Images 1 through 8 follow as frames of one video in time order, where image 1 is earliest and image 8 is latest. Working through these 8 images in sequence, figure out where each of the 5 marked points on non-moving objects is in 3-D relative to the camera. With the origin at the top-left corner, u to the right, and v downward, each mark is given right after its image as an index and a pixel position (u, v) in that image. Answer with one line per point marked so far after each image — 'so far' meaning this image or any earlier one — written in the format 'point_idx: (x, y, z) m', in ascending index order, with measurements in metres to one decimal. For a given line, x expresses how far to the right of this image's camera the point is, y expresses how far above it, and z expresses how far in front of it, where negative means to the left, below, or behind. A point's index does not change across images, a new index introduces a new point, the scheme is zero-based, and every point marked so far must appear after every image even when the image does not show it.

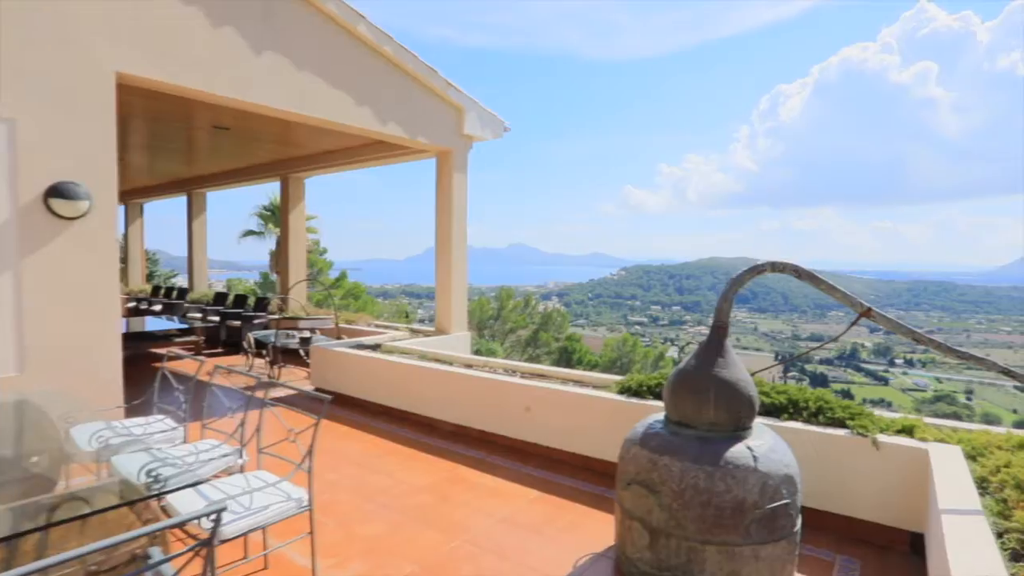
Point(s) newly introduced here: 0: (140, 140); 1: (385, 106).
0: (-5.5, +2.1, +7.7) m
1: (-1.2, +1.7, +5.0) m
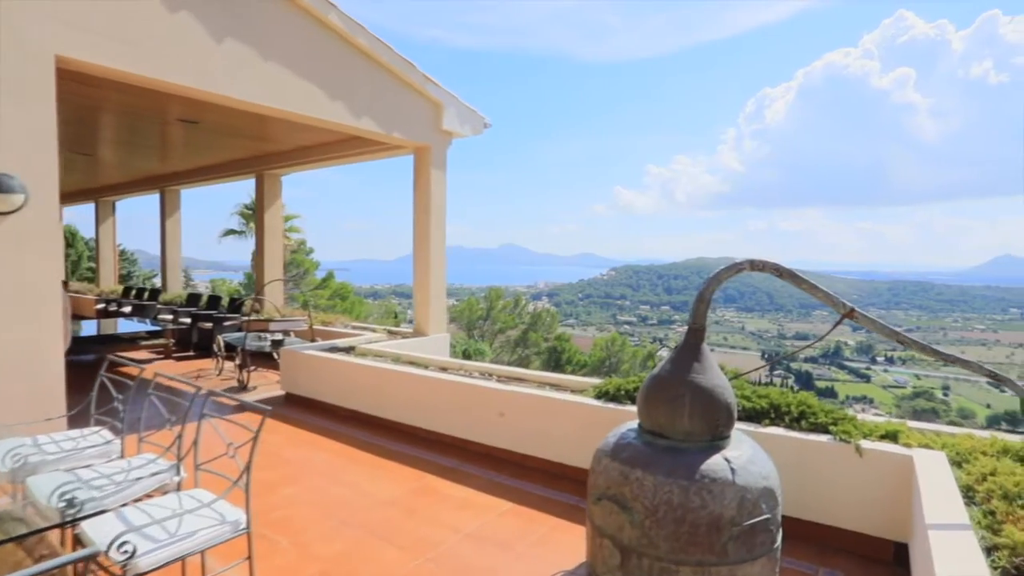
0: (-5.7, +2.1, +7.4) m
1: (-1.4, +1.7, +4.8) m
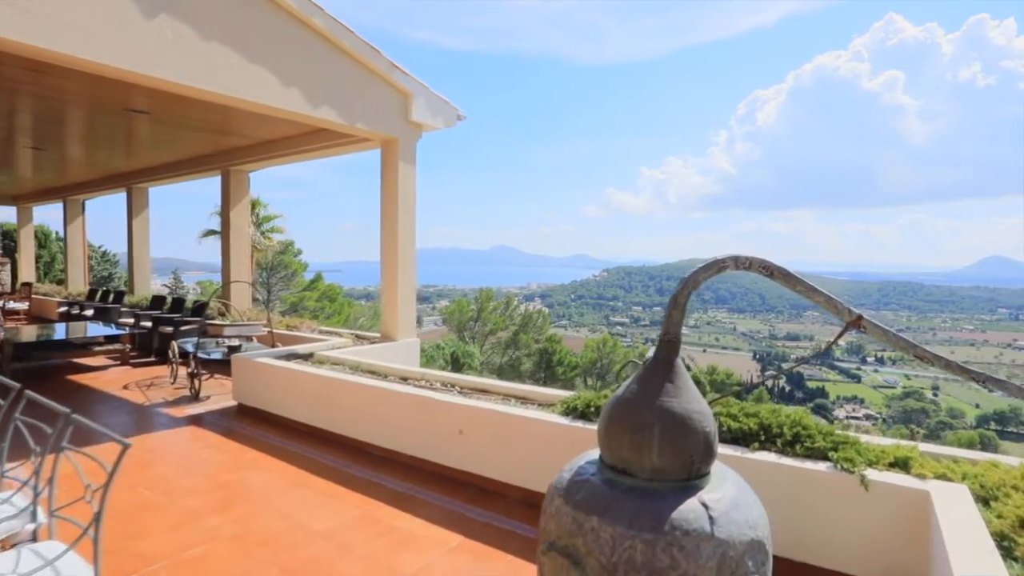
0: (-6.0, +2.1, +7.0) m
1: (-1.6, +1.7, +4.5) m
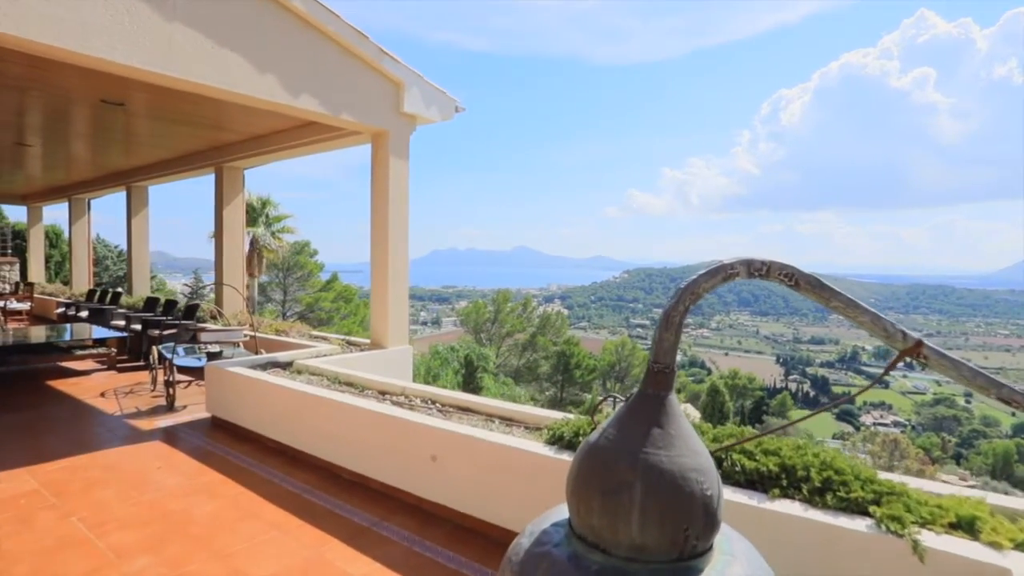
0: (-5.9, +2.1, +6.8) m
1: (-1.7, +1.6, +4.1) m
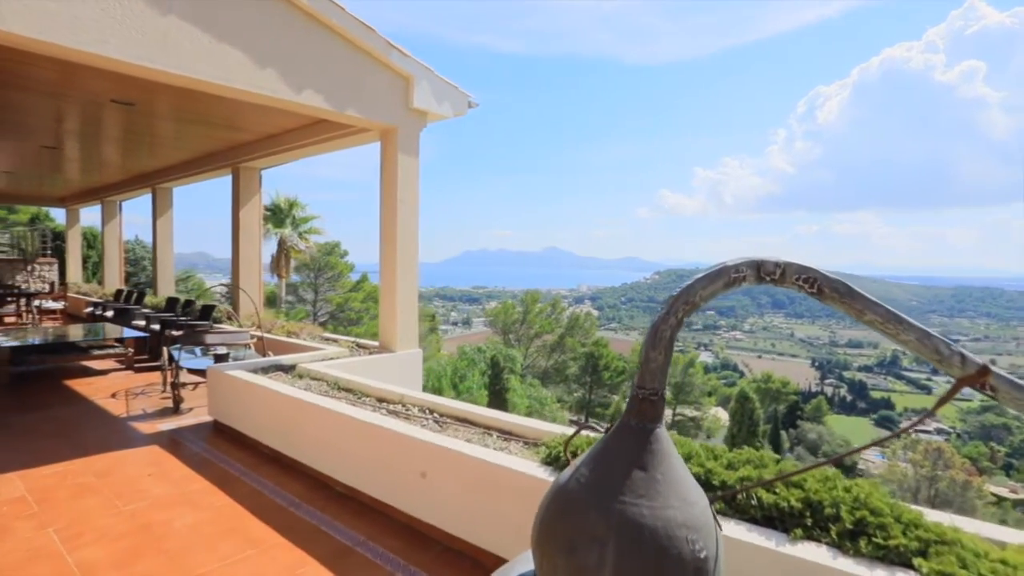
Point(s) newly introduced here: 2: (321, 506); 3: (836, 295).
0: (-5.7, +2.1, +6.9) m
1: (-1.6, +1.6, +4.0) m
2: (-1.0, -1.1, +2.8) m
3: (+0.6, 0.0, +0.9) m
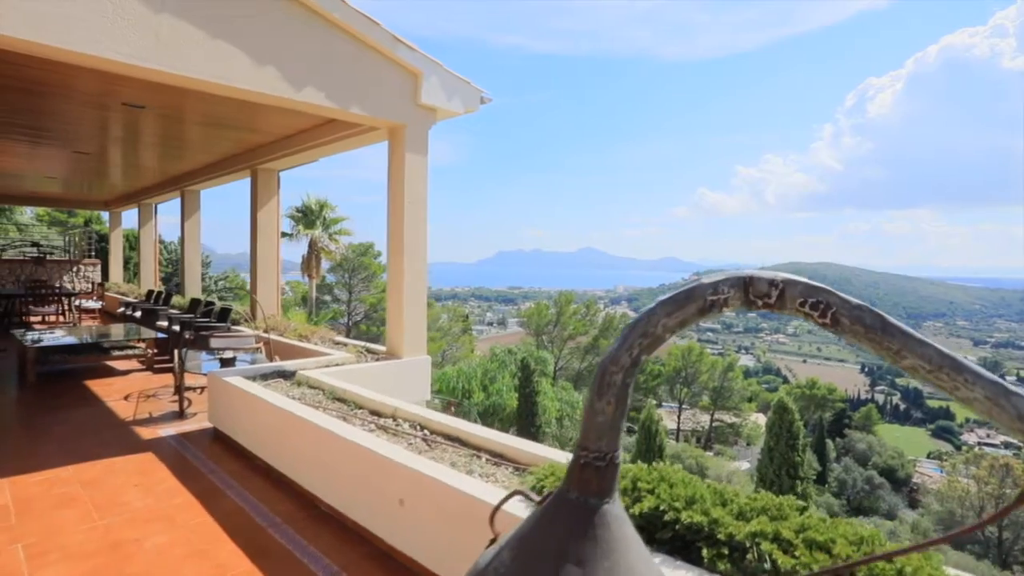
0: (-5.4, +2.1, +7.0) m
1: (-1.5, +1.6, +3.9) m
2: (-1.0, -1.2, +2.6) m
3: (+0.4, 0.0, +0.6) m
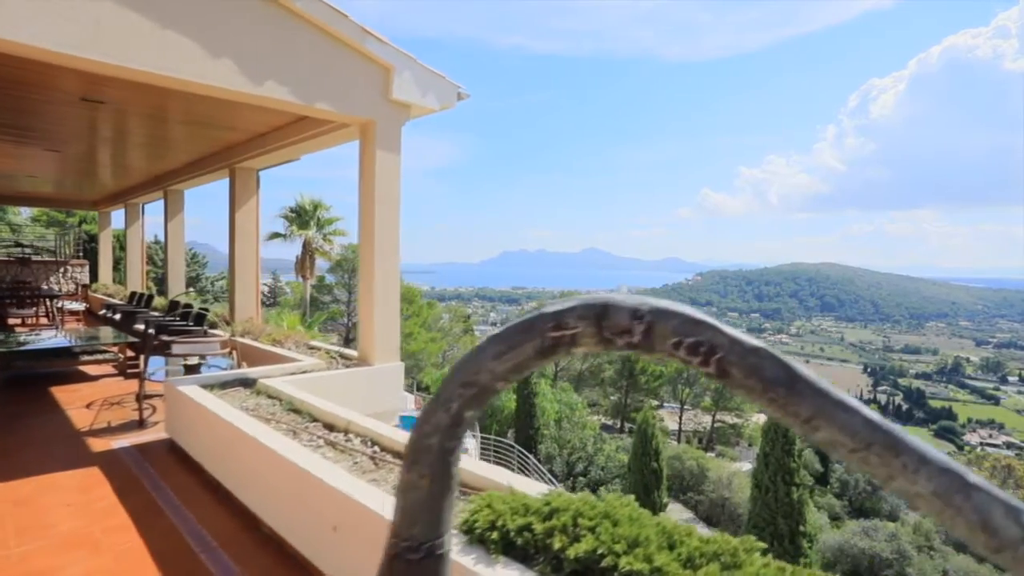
0: (-5.6, +2.0, +6.9) m
1: (-1.7, +1.6, +3.7) m
2: (-1.2, -1.2, +2.4) m
3: (+0.2, -0.1, +0.4) m
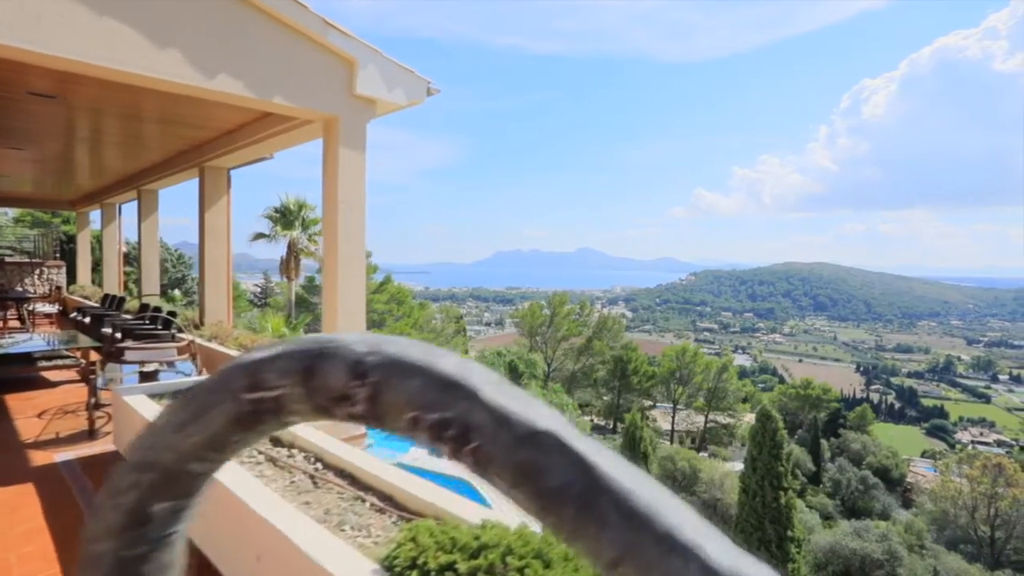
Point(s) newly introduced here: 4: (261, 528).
0: (-5.9, +2.0, +6.7) m
1: (-2.0, +1.5, +3.5) m
2: (-1.4, -1.2, +2.3) m
3: (0.0, -0.1, +0.3) m
4: (-0.9, -0.8, +1.9) m
